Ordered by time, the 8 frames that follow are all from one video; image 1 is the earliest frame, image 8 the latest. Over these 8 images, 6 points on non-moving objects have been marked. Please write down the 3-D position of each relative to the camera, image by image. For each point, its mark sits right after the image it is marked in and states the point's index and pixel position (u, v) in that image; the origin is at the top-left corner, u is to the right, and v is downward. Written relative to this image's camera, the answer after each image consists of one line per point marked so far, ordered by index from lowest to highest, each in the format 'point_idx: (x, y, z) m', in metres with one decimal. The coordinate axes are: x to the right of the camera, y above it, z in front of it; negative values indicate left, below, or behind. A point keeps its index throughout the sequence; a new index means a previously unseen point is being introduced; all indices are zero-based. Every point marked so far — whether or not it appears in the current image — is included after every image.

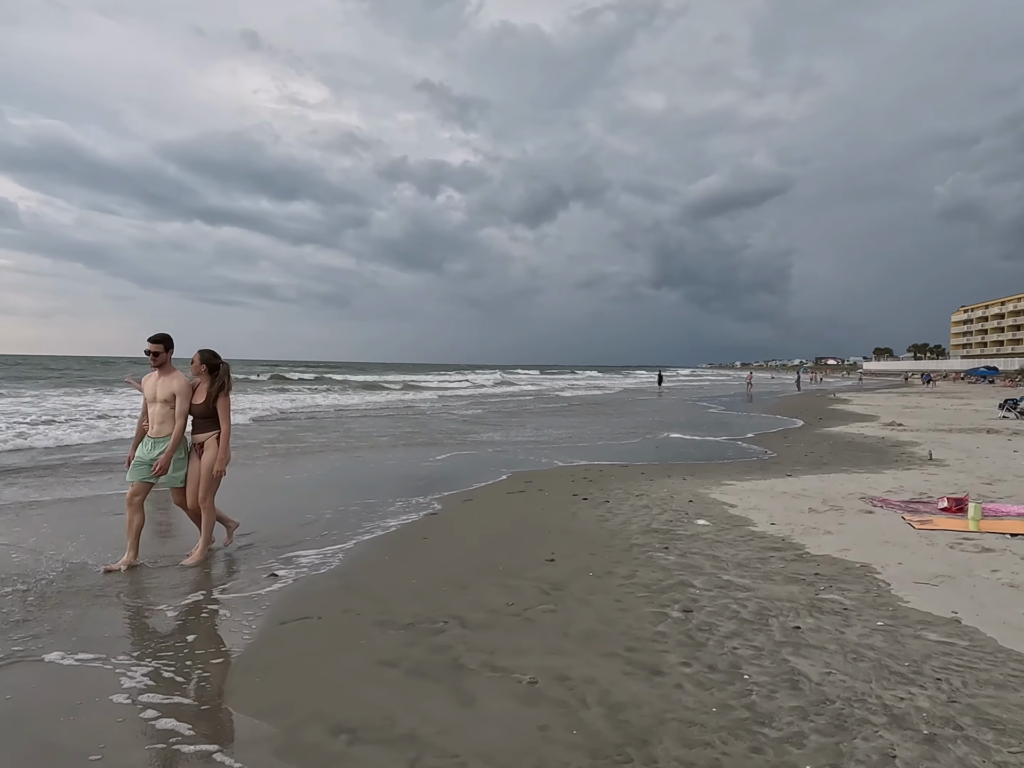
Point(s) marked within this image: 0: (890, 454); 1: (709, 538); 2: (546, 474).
0: (+5.9, -1.1, +11.7) m
1: (+1.6, -1.2, +6.0) m
2: (+0.4, -1.1, +9.3) m
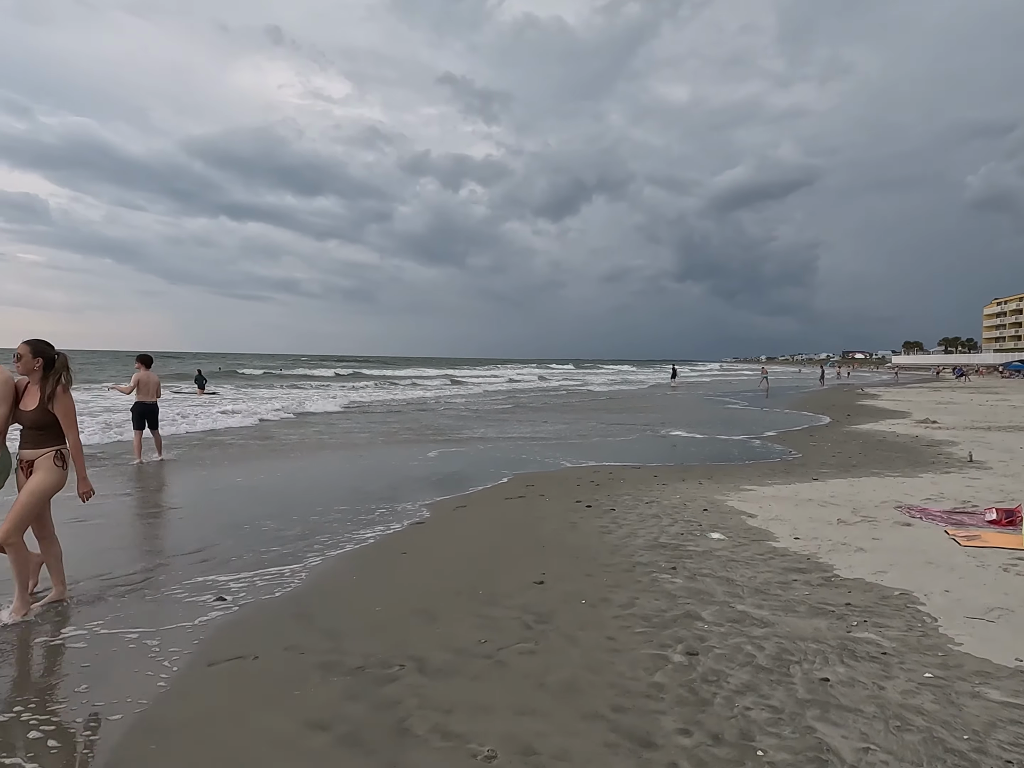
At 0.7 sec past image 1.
0: (+6.0, -1.0, +10.9) m
1: (+1.5, -1.2, +5.2) m
2: (+0.4, -1.1, +8.7) m
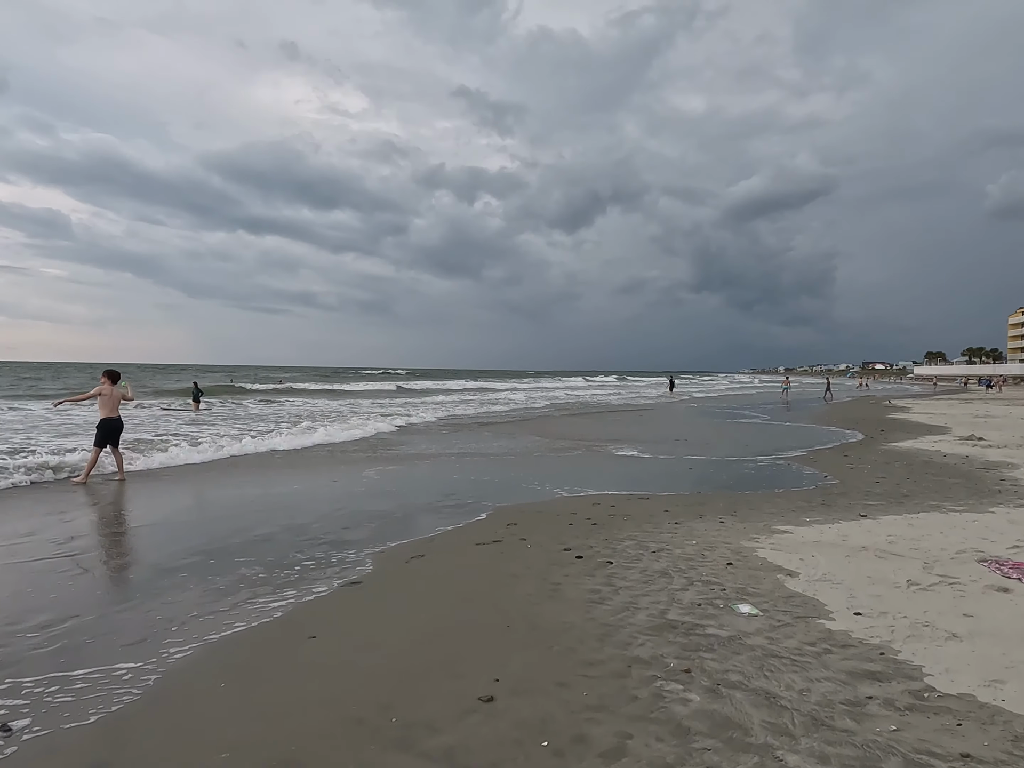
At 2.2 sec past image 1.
0: (+5.9, -1.2, +9.2) m
1: (+1.2, -1.3, +3.7) m
2: (+0.2, -1.2, +7.1) m
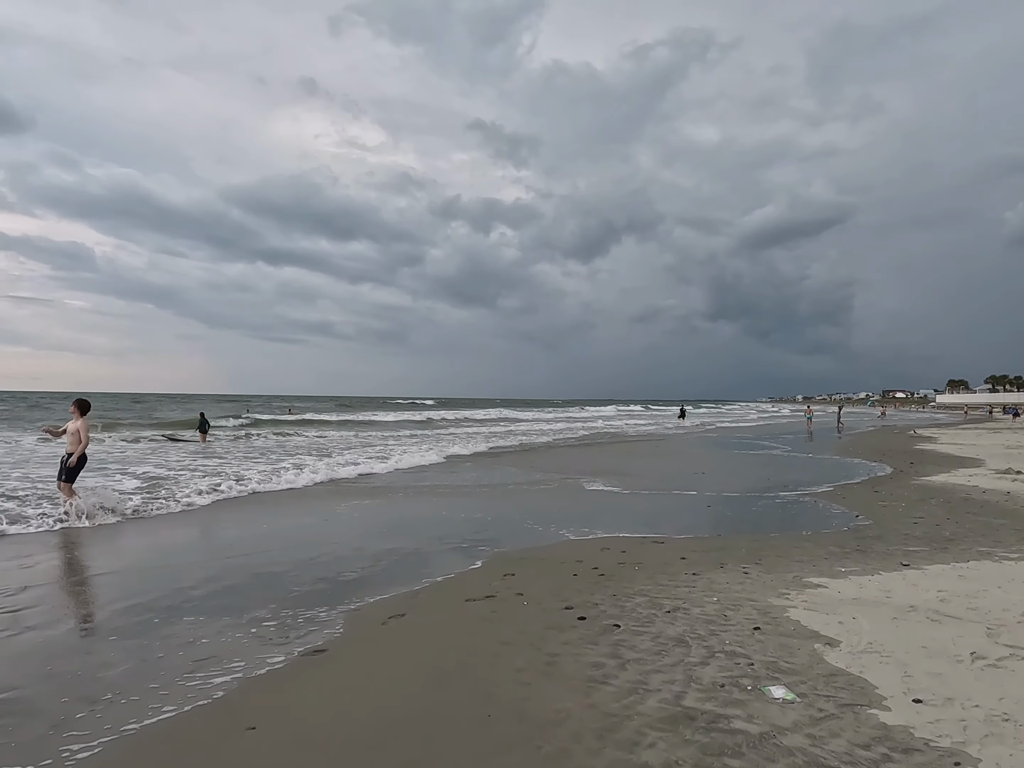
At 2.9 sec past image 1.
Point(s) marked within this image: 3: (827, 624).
0: (+5.9, -1.5, +8.4) m
1: (+1.1, -1.4, +2.9) m
2: (+0.2, -1.5, +6.4) m
3: (+1.9, -1.5, +4.6) m
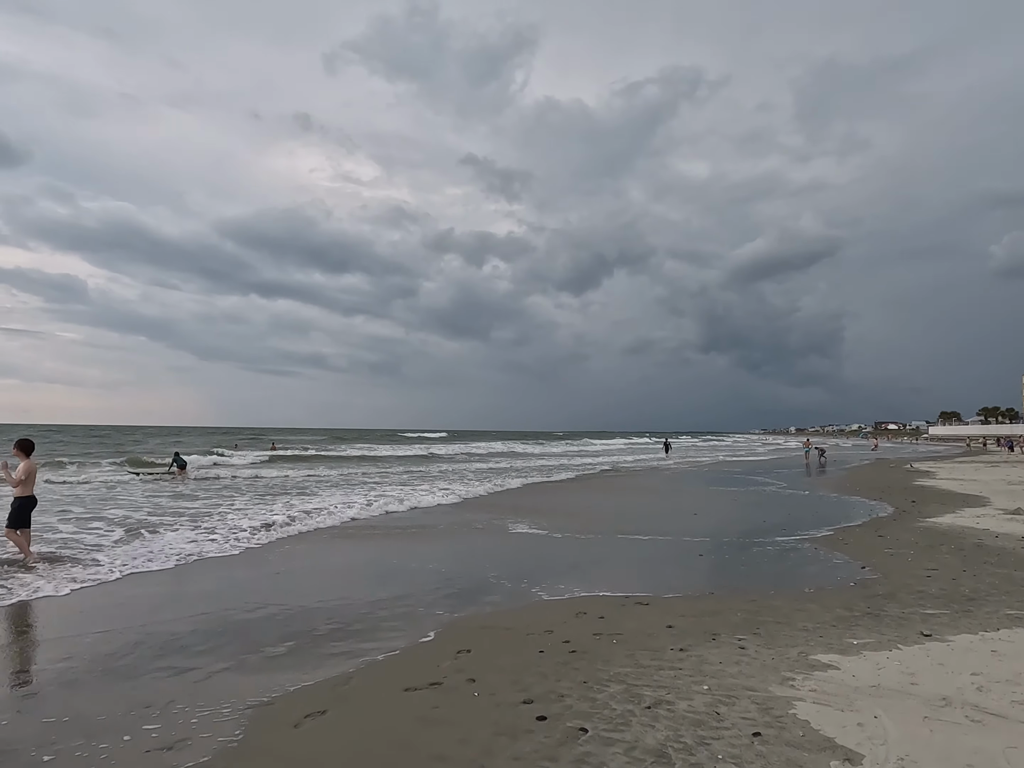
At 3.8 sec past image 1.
0: (+5.6, -1.9, +7.5) m
1: (+0.8, -1.6, +2.0) m
2: (-0.1, -1.8, +5.5) m
3: (+1.6, -1.7, +3.7) m
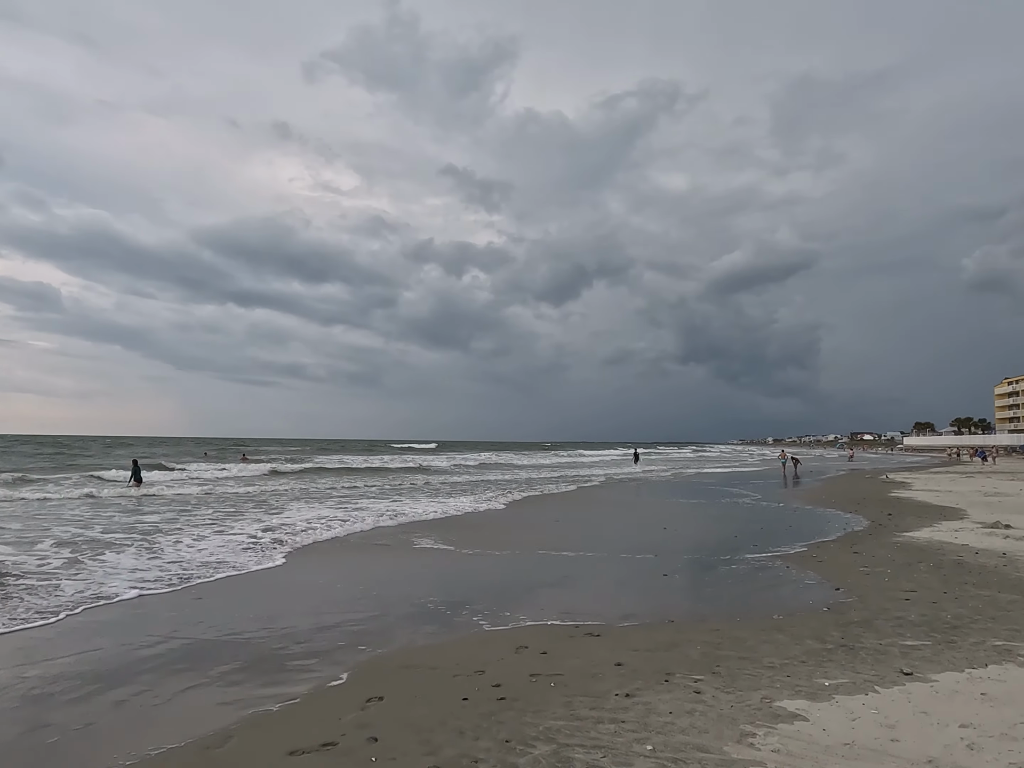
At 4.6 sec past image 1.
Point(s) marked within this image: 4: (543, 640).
0: (+5.0, -2.0, +6.9) m
1: (+0.5, -1.6, +1.4) m
2: (-0.6, -1.8, +4.8) m
3: (+1.2, -1.7, +3.0) m
4: (+0.2, -1.9, +5.7) m
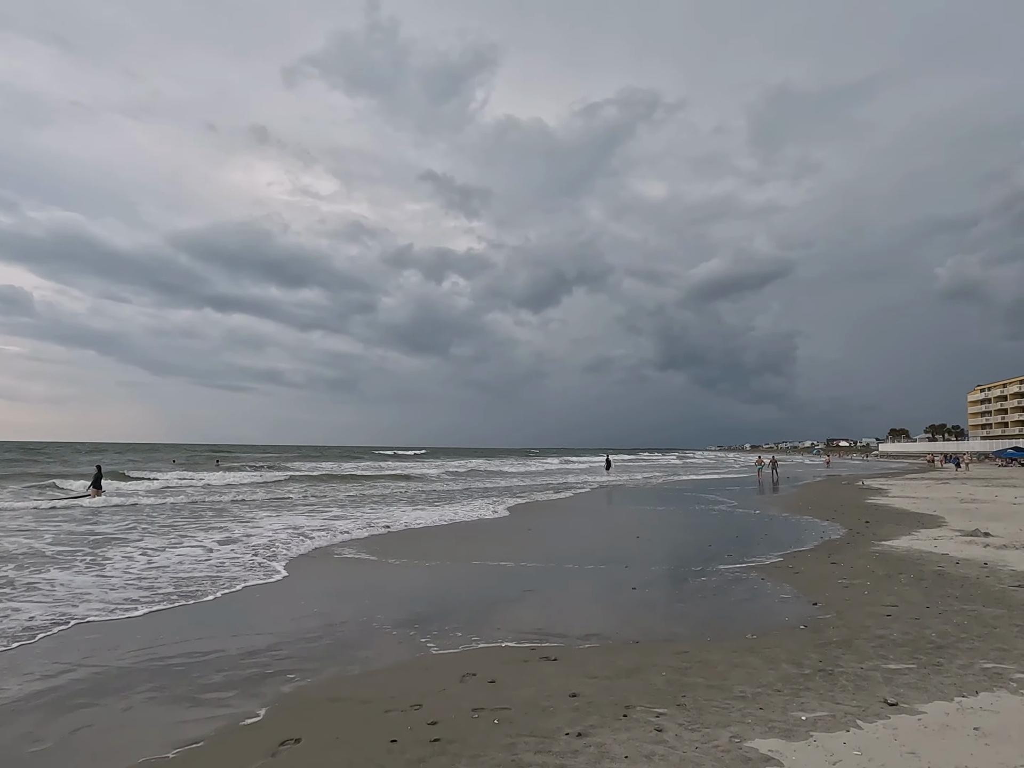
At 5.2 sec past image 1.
0: (+4.6, -2.0, +6.5) m
1: (+0.2, -1.5, +0.8) m
2: (-0.9, -1.8, +4.2) m
3: (+0.9, -1.7, +2.5) m
4: (-0.1, -1.9, +5.1) m
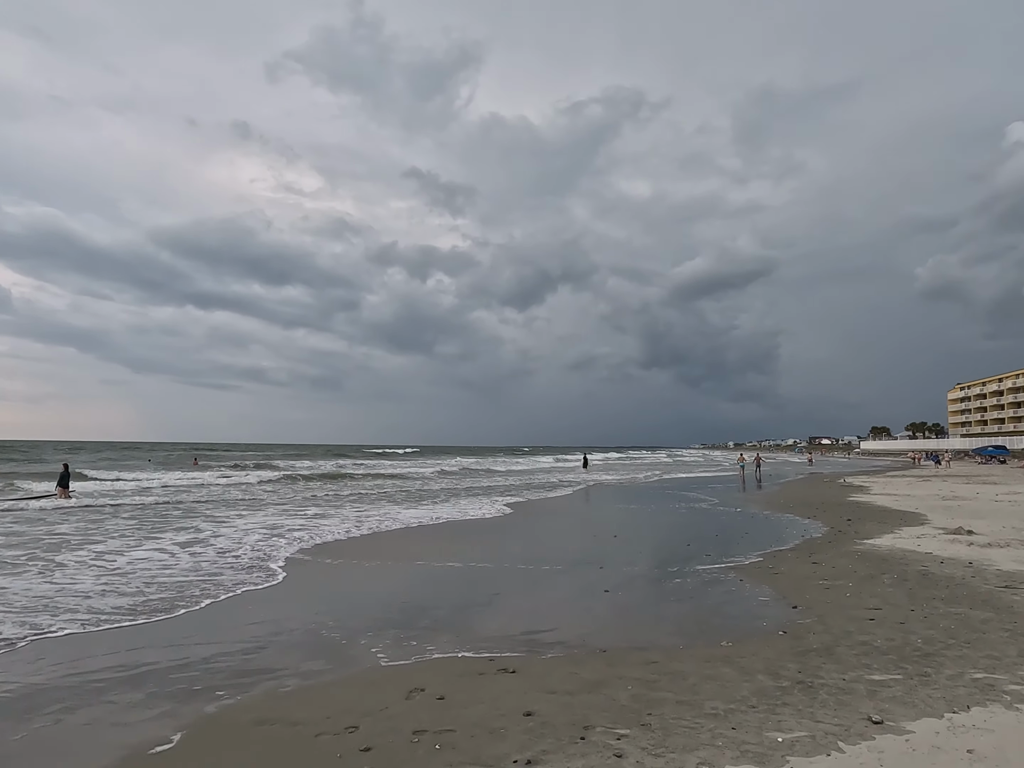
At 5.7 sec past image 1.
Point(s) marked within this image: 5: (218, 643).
0: (+4.3, -1.9, +6.2) m
1: (0.0, -1.5, +0.4) m
2: (-1.2, -1.8, +3.7) m
3: (+0.7, -1.6, +2.1) m
4: (-0.4, -1.8, +4.7) m
5: (-2.4, -2.1, +6.2) m
